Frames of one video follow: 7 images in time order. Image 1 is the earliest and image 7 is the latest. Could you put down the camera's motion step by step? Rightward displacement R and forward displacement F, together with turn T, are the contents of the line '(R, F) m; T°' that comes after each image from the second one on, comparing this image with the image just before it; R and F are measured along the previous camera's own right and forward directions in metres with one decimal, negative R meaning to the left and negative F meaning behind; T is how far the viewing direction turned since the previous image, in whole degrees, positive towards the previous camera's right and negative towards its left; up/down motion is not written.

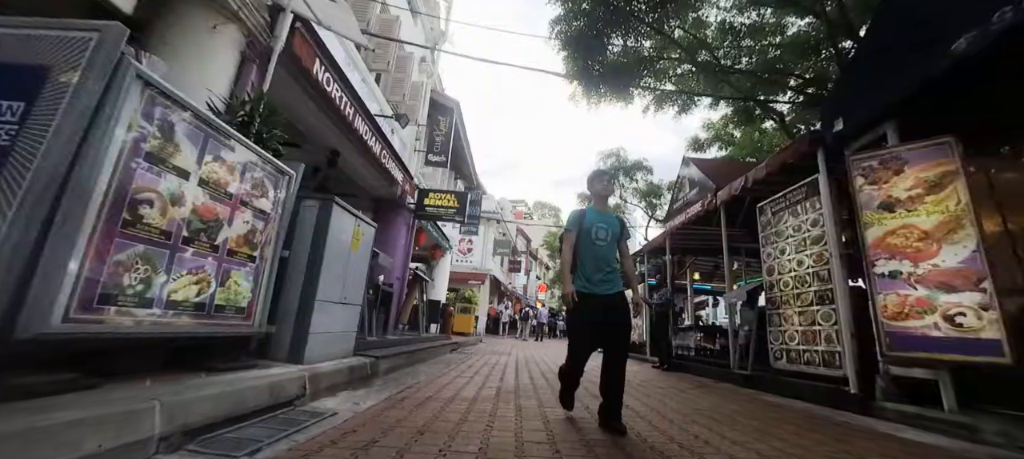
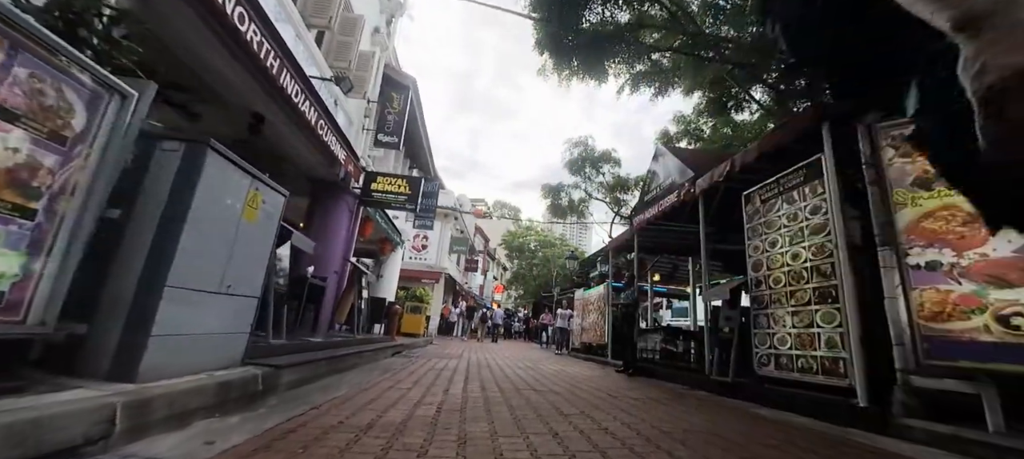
(+0.1, +0.8) m; +6°
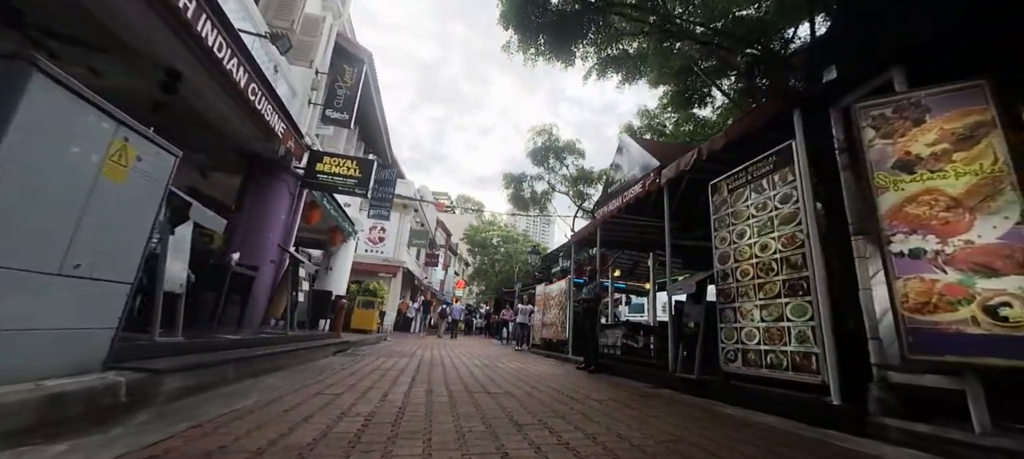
(+0.1, +0.5) m; +6°
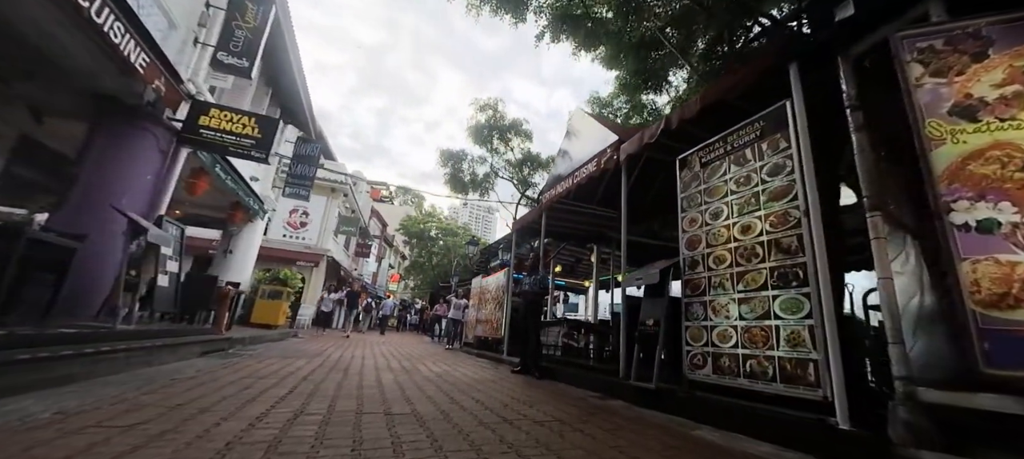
(+0.2, +1.0) m; +9°
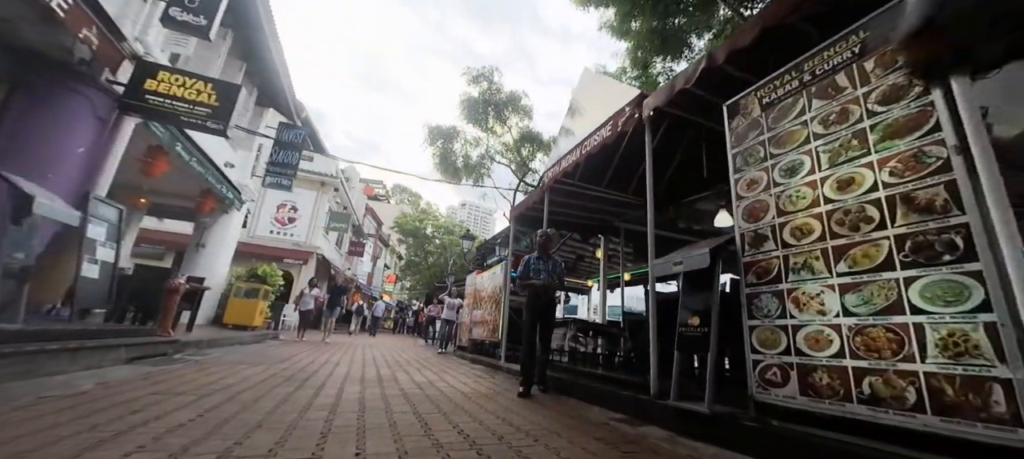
(0.0, +0.9) m; 0°
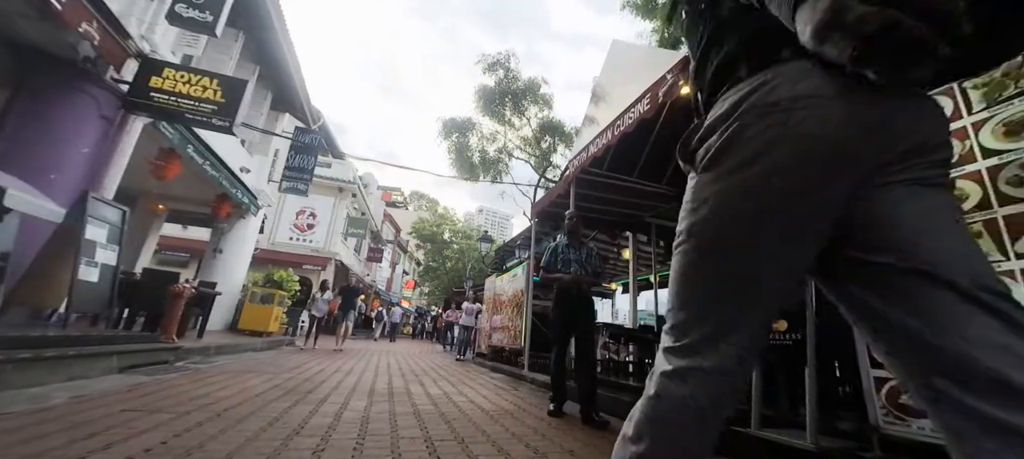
(-0.1, +0.5) m; -3°
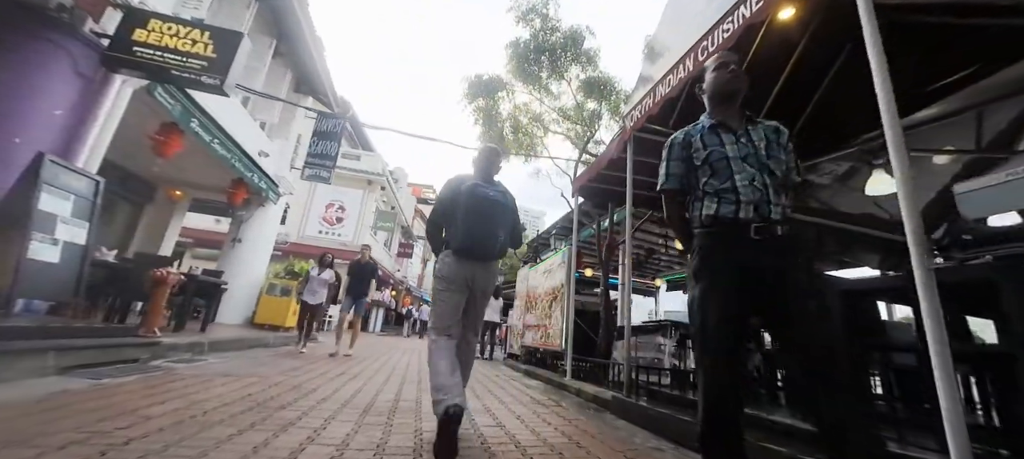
(-0.1, +1.1) m; -5°
